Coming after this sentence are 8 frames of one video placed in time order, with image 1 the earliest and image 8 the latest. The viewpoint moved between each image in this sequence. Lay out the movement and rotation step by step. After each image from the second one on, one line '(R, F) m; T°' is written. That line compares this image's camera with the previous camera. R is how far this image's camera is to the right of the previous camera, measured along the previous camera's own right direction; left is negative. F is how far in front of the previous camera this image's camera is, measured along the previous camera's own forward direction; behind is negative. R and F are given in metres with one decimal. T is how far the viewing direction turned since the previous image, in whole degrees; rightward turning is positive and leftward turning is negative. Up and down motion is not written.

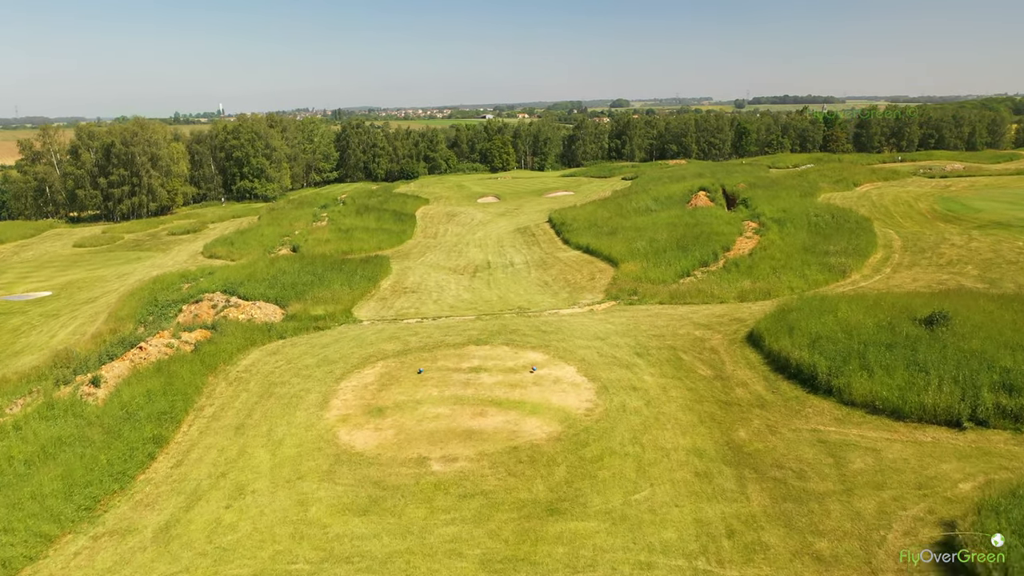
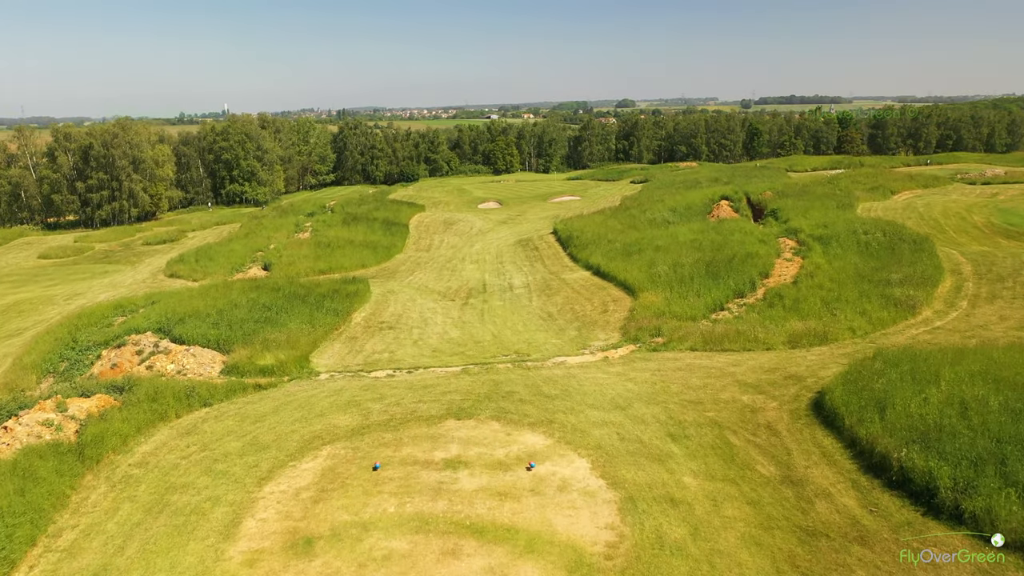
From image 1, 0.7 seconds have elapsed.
(+0.2, +3.6) m; 0°
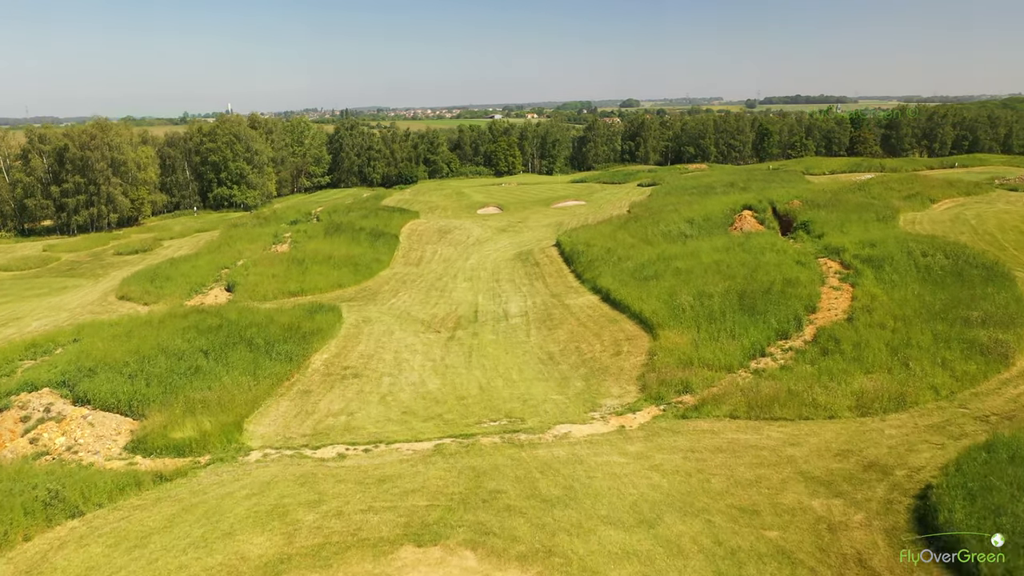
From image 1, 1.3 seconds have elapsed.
(+0.2, +3.3) m; 0°
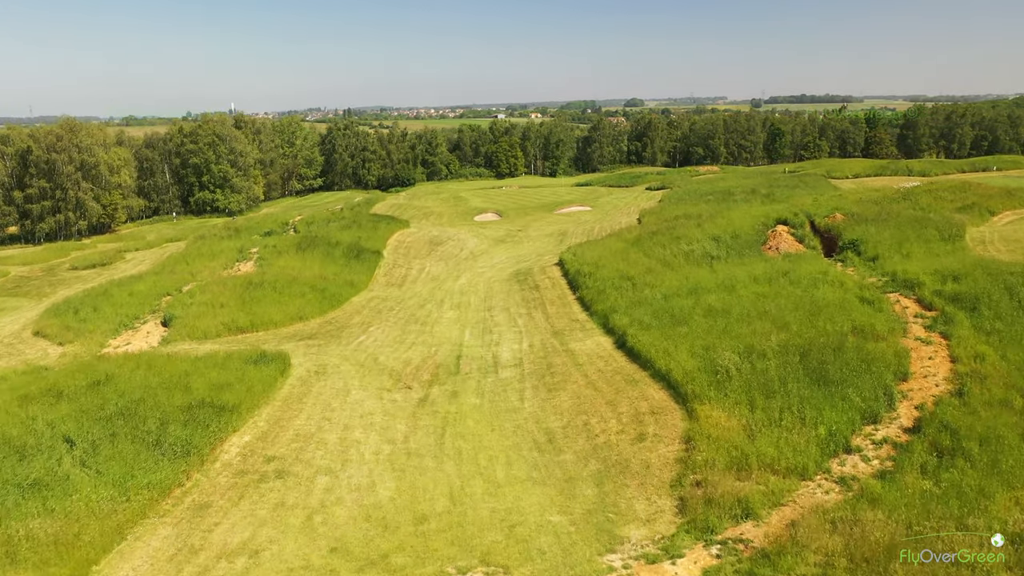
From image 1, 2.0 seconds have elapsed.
(+0.3, +4.1) m; 0°
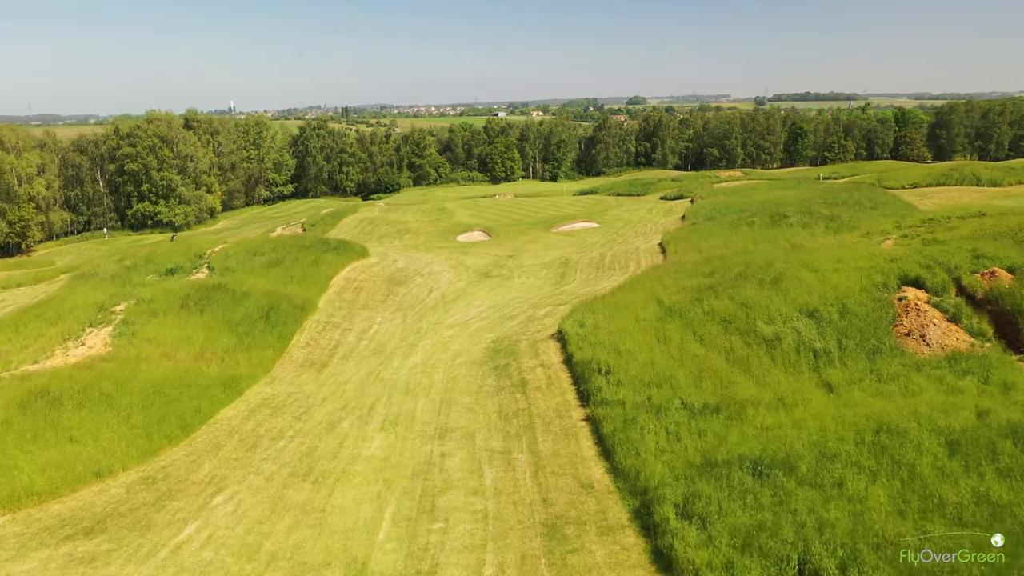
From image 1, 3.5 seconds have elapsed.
(+0.6, +9.2) m; 0°
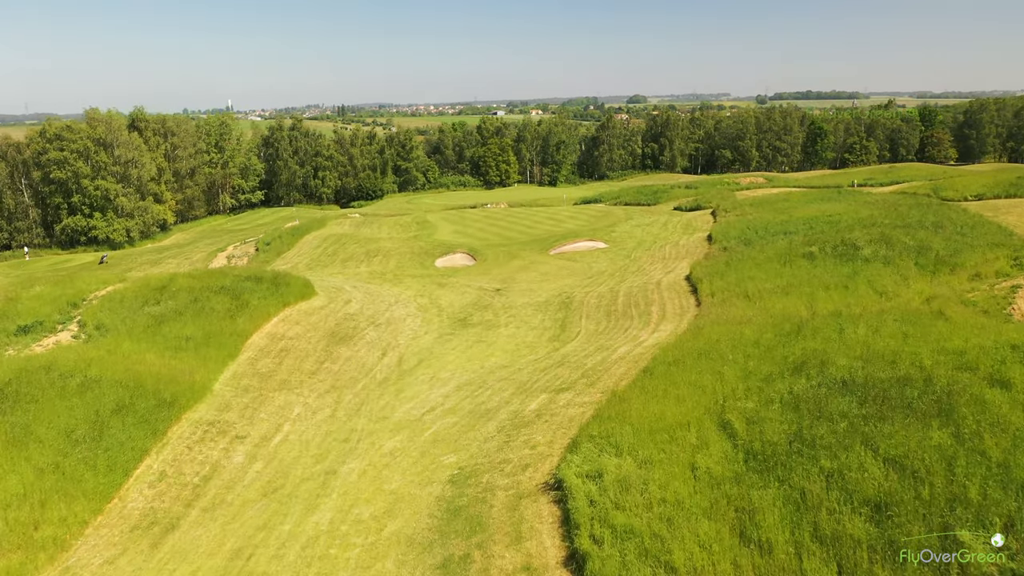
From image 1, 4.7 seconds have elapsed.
(+0.5, +7.5) m; 0°
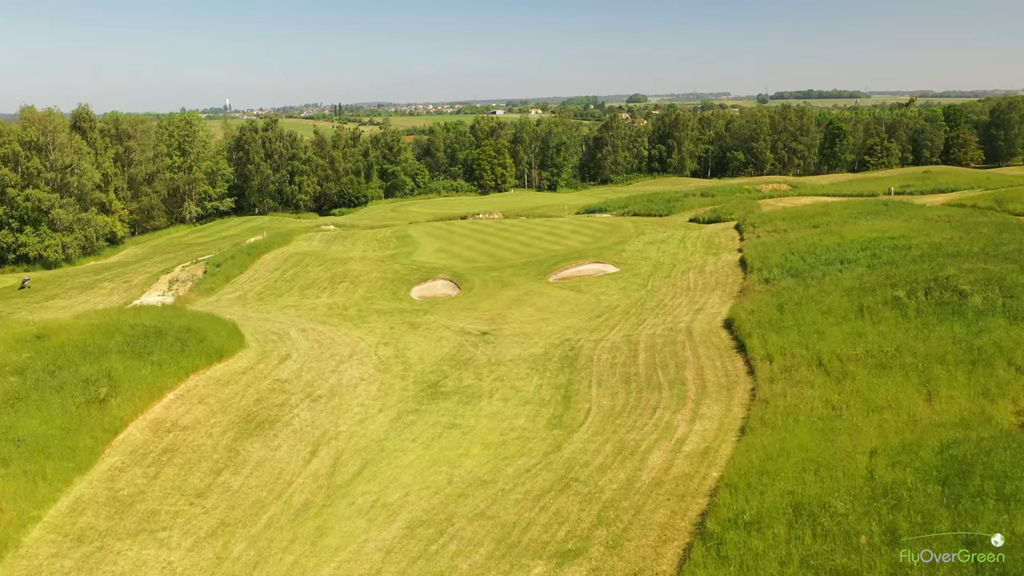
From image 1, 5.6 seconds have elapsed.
(+0.3, +6.2) m; 0°
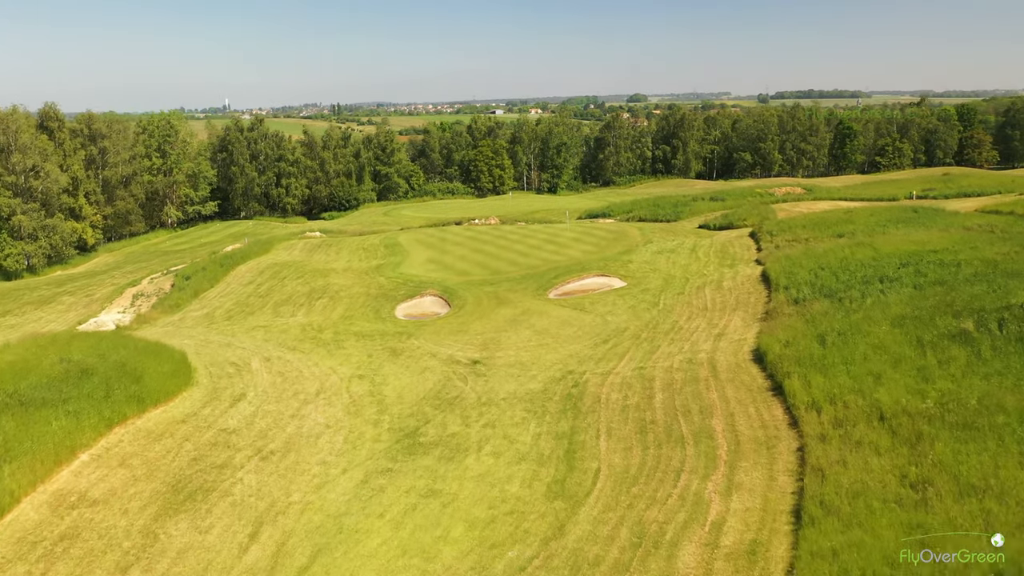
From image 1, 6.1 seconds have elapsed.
(+0.2, +3.0) m; 0°
